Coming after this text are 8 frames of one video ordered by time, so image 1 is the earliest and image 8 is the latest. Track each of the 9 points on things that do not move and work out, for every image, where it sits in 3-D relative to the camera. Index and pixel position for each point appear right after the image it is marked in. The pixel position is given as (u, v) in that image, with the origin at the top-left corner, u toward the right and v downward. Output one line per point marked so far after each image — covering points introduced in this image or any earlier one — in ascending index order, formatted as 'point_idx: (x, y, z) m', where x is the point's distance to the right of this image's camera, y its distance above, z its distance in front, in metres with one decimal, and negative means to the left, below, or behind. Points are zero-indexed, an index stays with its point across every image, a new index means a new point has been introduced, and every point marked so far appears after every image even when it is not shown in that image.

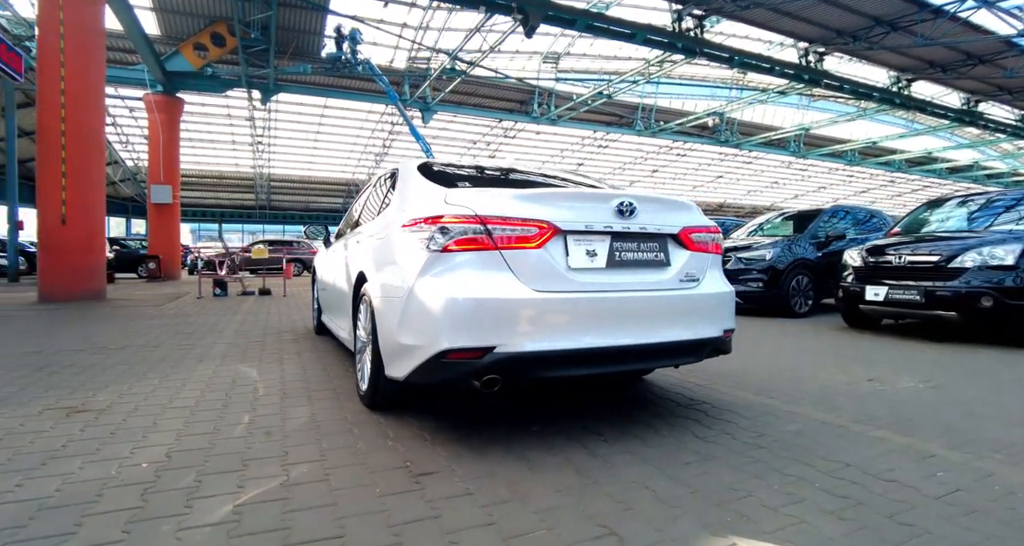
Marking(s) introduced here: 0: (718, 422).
0: (+1.2, -0.9, +3.0) m
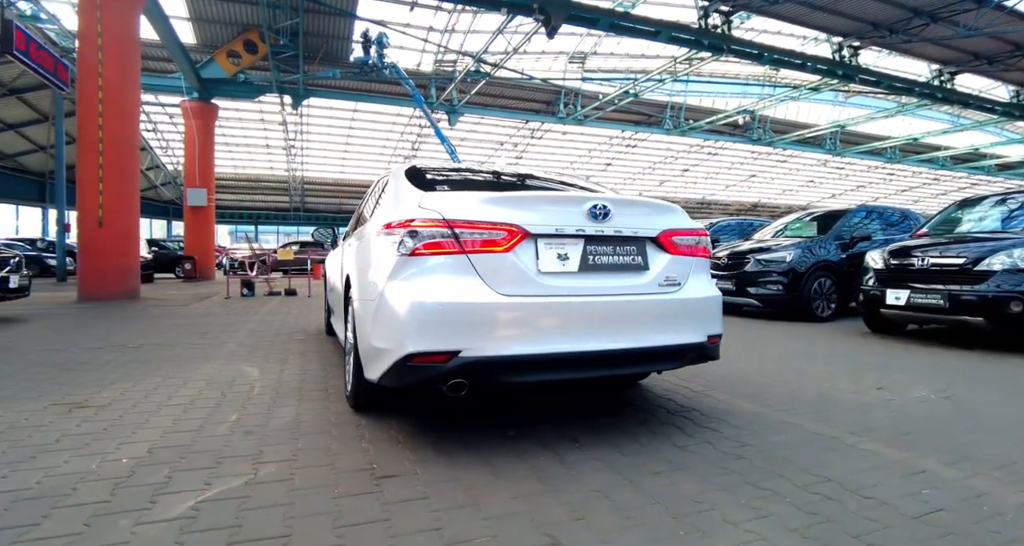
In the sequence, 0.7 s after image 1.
0: (+1.1, -0.9, +2.9) m
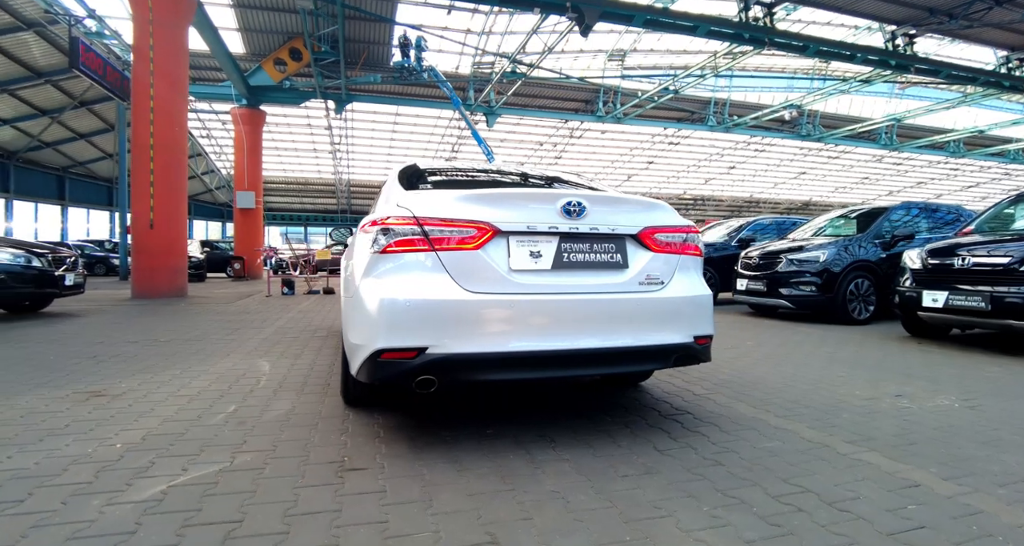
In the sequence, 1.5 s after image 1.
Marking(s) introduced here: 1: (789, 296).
0: (+1.0, -0.9, +2.8) m
1: (+4.1, -0.3, +7.6) m
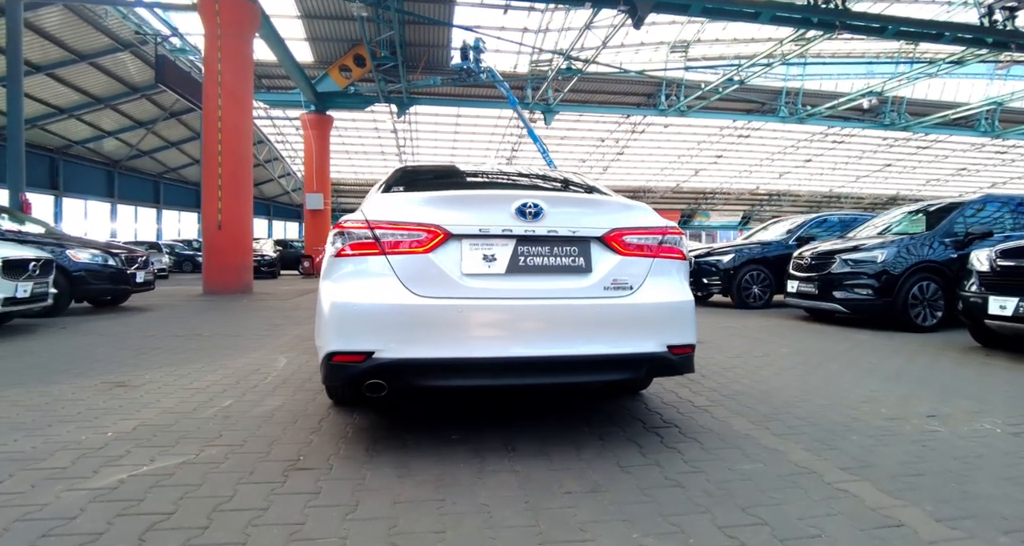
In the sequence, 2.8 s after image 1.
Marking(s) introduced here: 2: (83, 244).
0: (+0.8, -0.9, +2.6) m
1: (+4.5, -0.4, +7.0) m
2: (-7.1, +0.5, +8.5) m
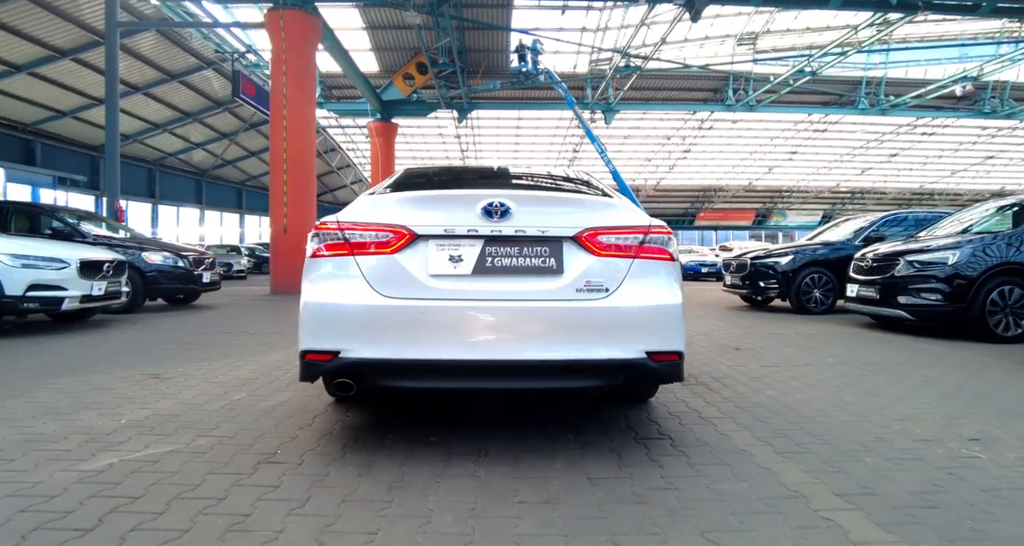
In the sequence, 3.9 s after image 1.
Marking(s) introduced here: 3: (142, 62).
0: (+0.6, -0.9, +2.5) m
1: (+4.9, -0.4, +6.3) m
2: (-6.5, +0.5, +9.3) m
3: (-14.3, +8.1, +19.7) m
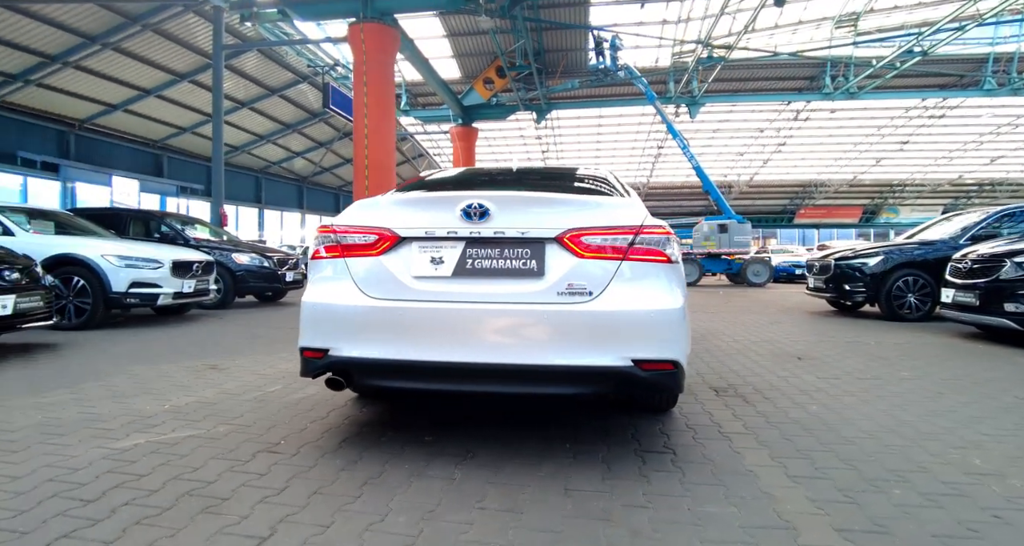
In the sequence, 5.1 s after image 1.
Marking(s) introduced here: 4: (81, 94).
0: (+0.5, -0.9, +2.3) m
1: (+5.4, -0.5, +5.4) m
2: (-5.3, +0.5, +10.2) m
3: (-11.3, +8.2, +21.8) m
4: (-15.5, +6.5, +18.5) m
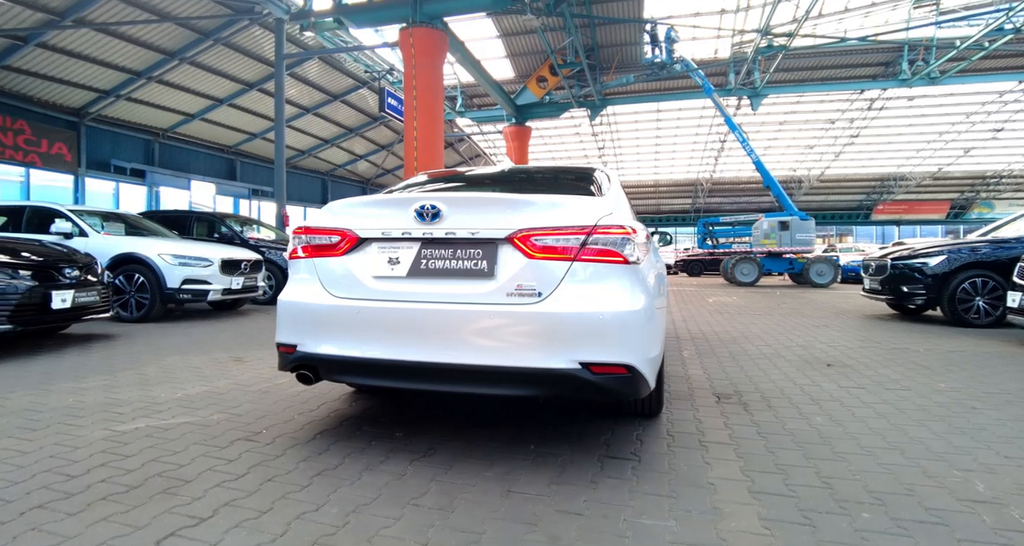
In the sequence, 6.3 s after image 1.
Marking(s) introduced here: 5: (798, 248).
0: (+0.3, -0.9, +2.3) m
1: (+5.5, -0.5, +4.8) m
2: (-4.6, +0.6, +10.8) m
3: (-9.1, +8.3, +22.9) m
4: (-13.7, +6.6, +20.2) m
5: (+10.2, +0.9, +18.3) m
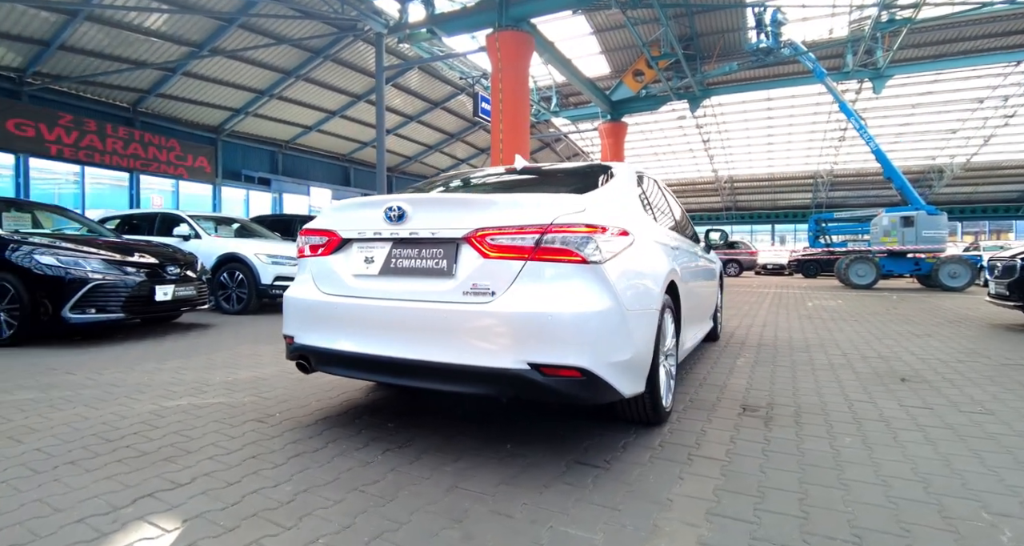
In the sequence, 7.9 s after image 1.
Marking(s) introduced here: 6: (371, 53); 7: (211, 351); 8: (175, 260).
0: (+0.1, -0.9, +2.2) m
1: (+5.7, -0.5, +3.7) m
2: (-3.0, +0.6, +11.6) m
3: (-5.0, +8.4, +24.3) m
4: (-10.1, +6.7, +22.6) m
5: (+13.0, +0.8, +16.0) m
6: (-5.3, +8.2, +19.1) m
7: (-3.0, -0.8, +5.1) m
8: (-4.1, +0.2, +6.3) m
